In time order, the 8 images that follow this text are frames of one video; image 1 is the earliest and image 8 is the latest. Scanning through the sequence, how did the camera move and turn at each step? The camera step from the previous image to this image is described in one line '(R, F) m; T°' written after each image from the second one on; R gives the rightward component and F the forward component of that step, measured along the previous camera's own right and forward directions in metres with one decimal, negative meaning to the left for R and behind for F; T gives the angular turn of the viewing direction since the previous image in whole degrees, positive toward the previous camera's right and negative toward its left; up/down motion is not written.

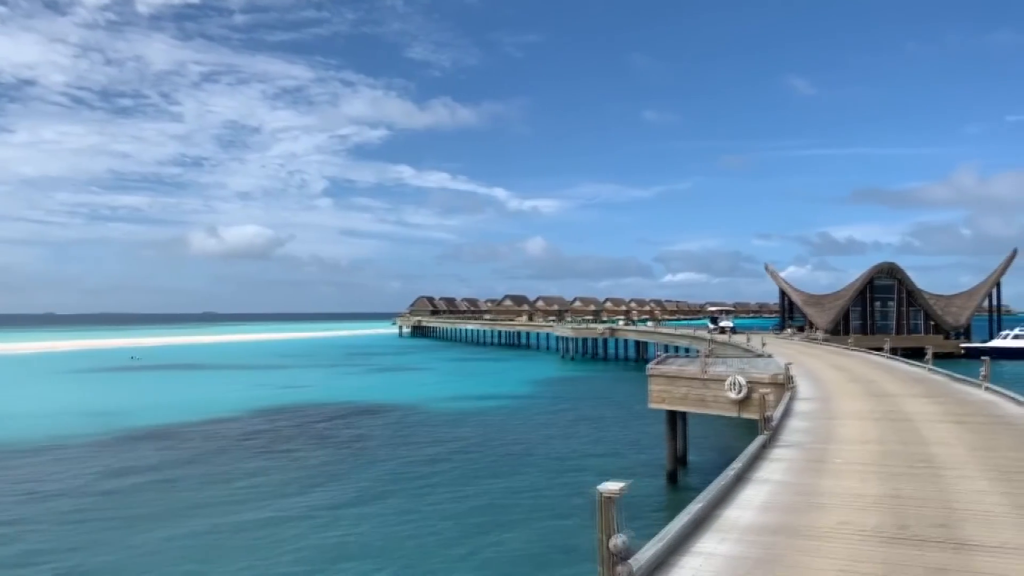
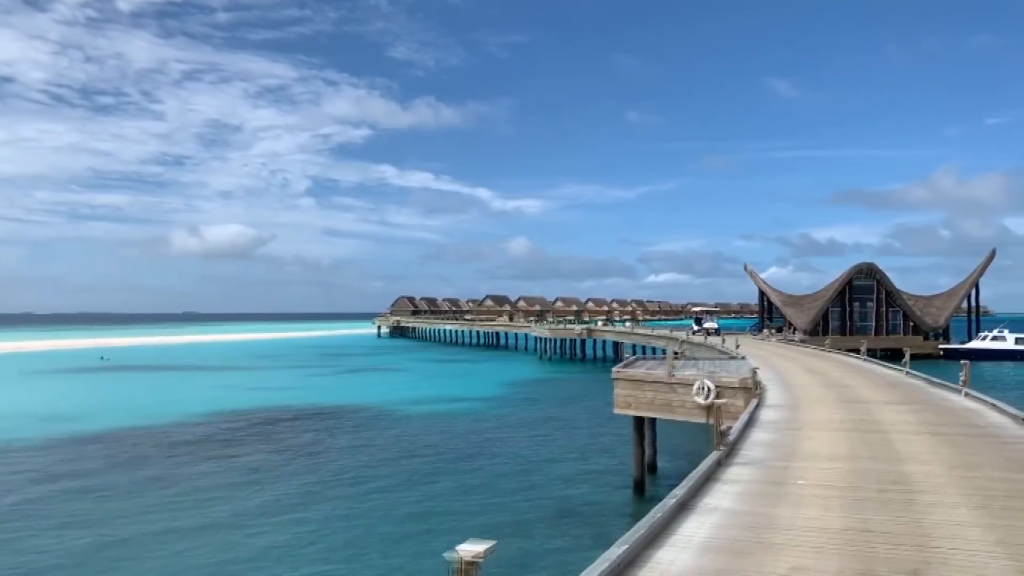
(+0.6, +0.9) m; +1°
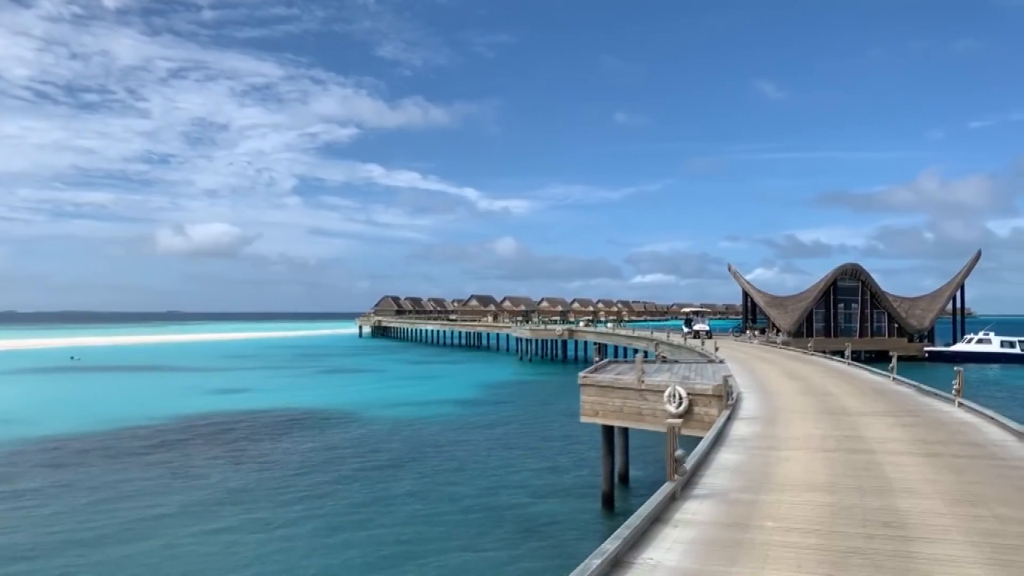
(+0.6, +1.2) m; +1°
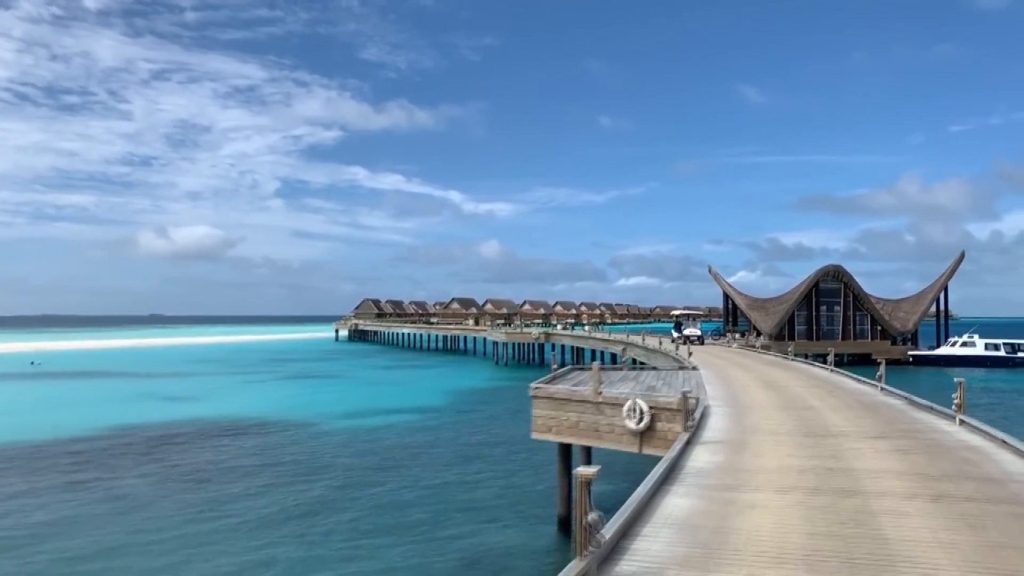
(+0.8, +1.6) m; +1°
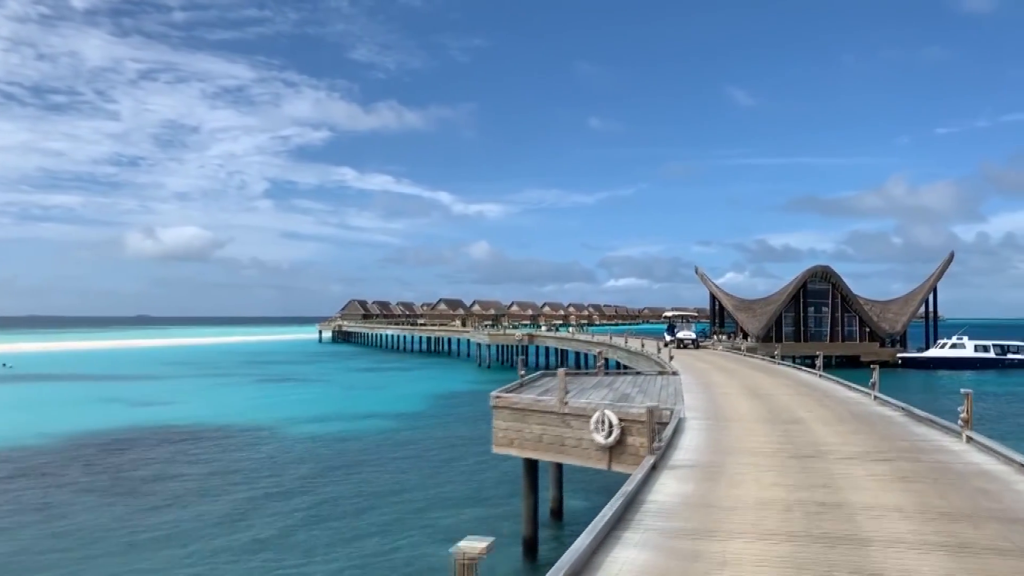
(+0.5, +1.2) m; +1°
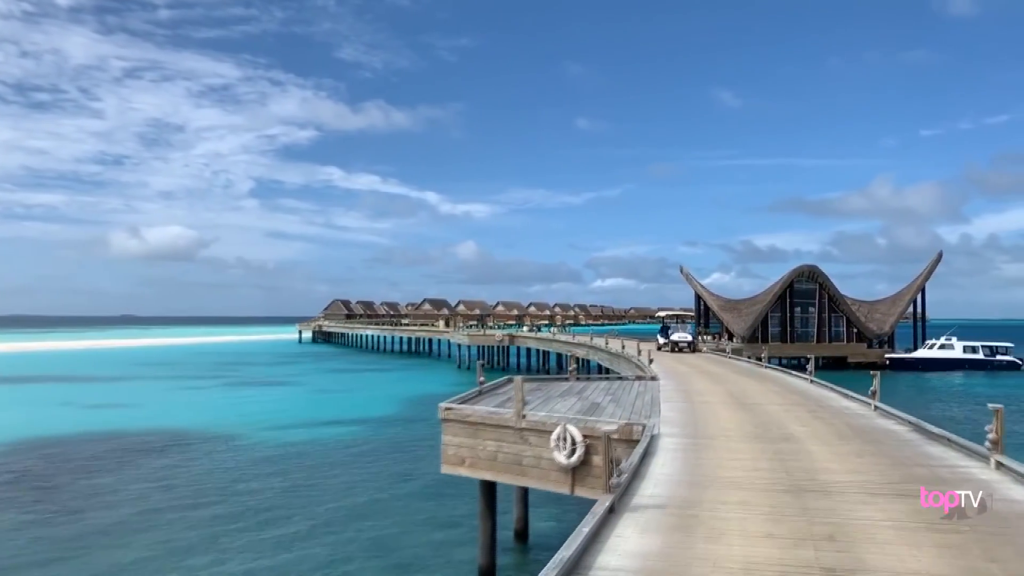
(+0.5, +1.5) m; +1°
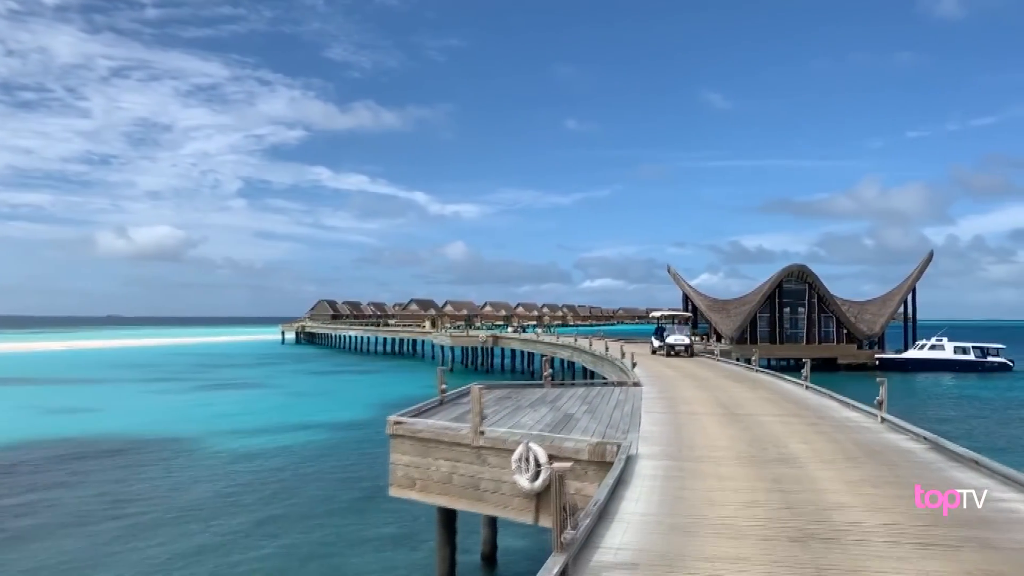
(+0.4, +1.3) m; +1°
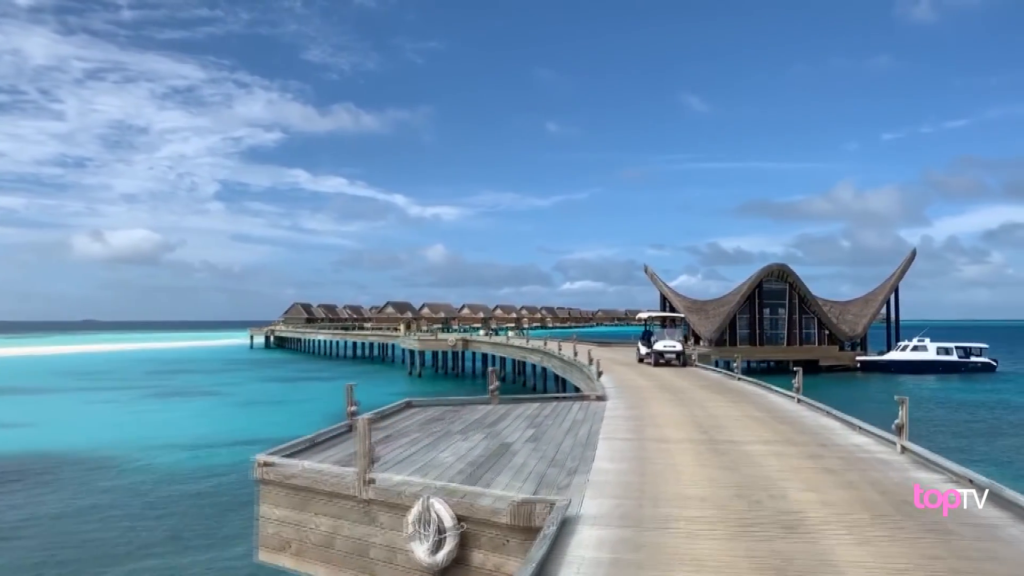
(+0.7, +2.1) m; +2°
